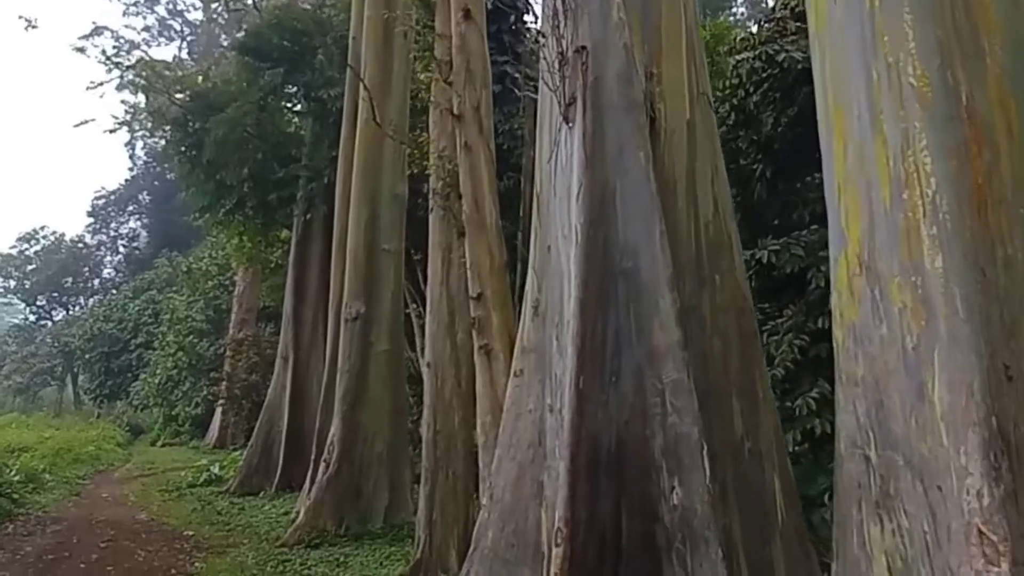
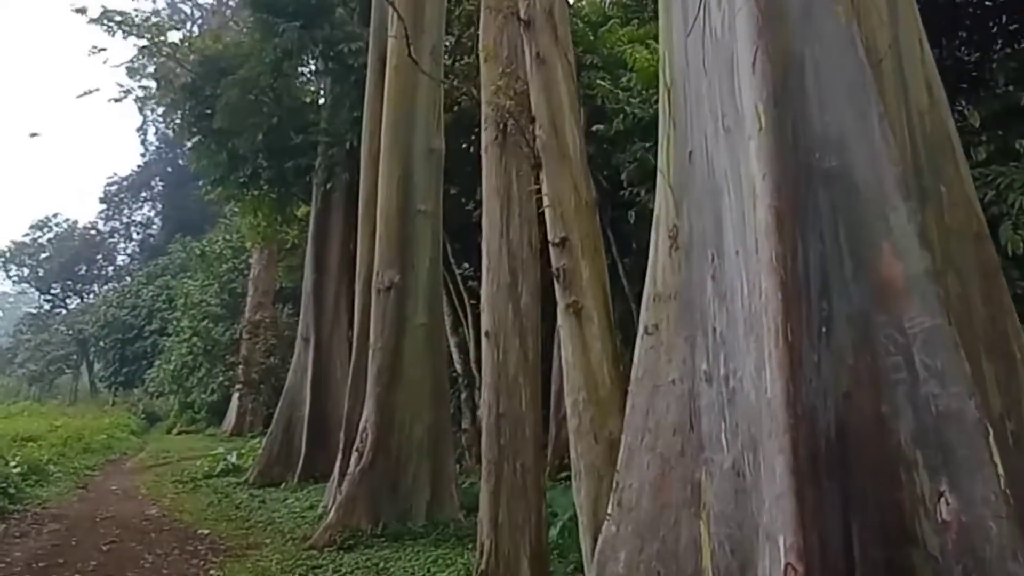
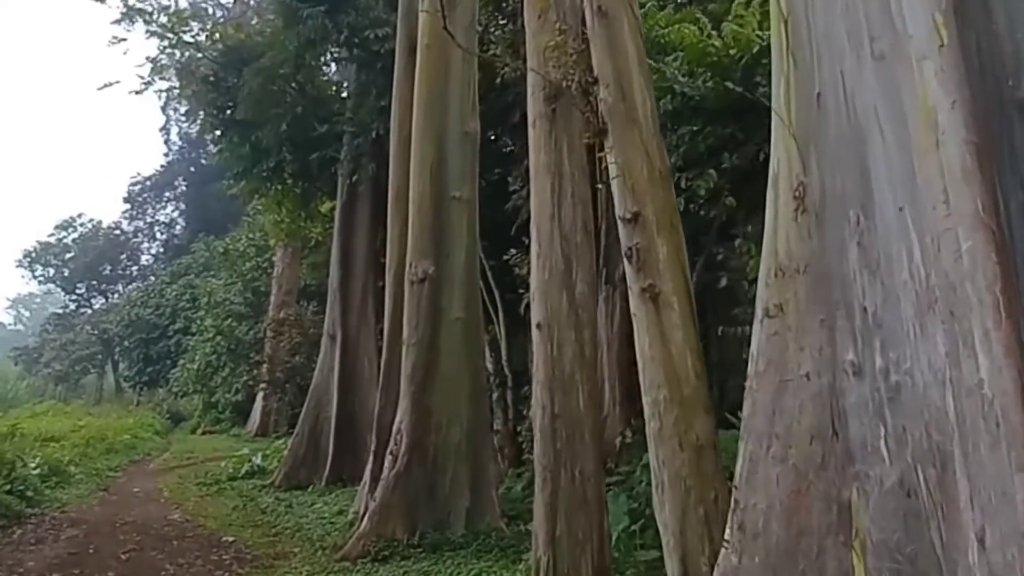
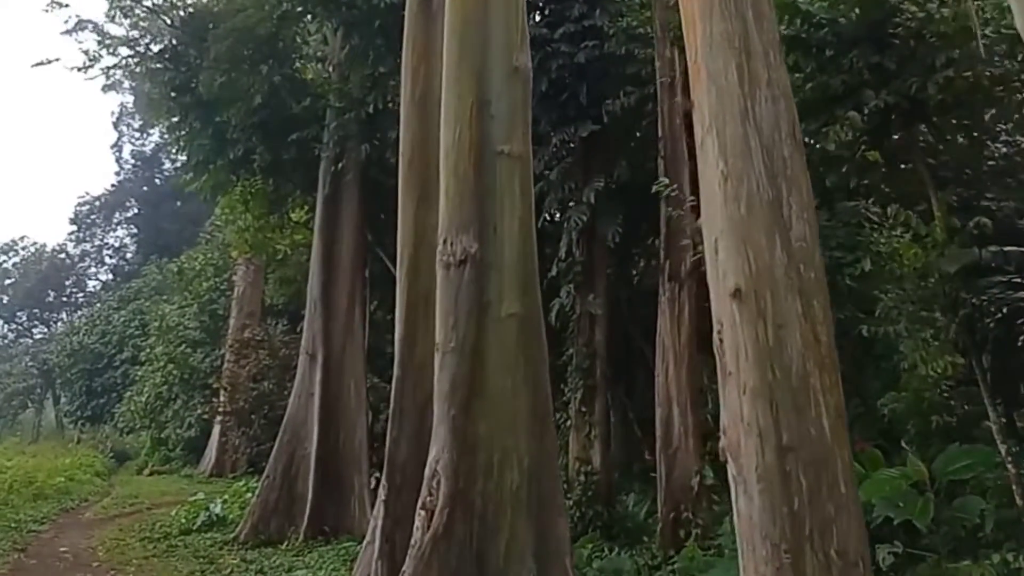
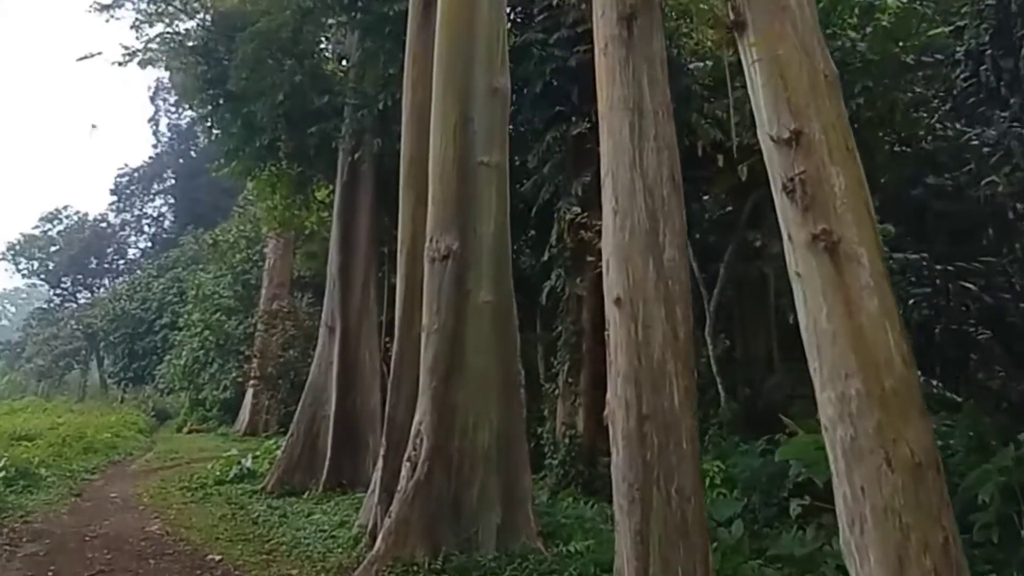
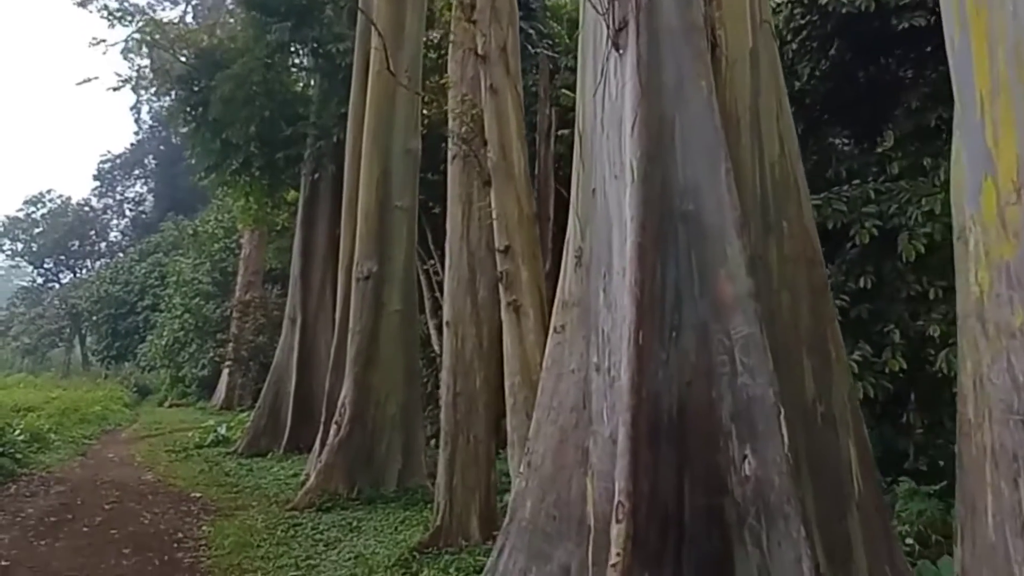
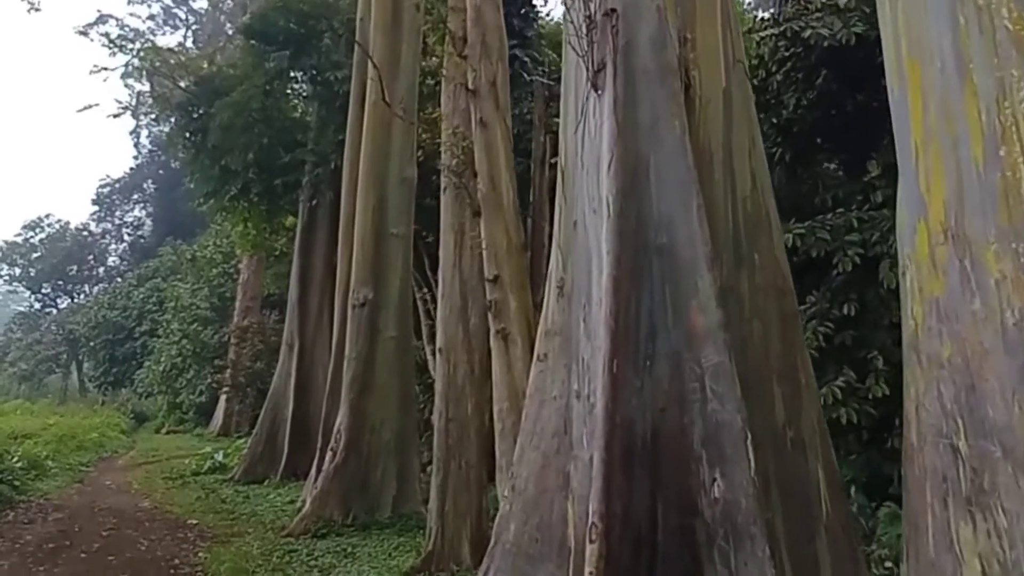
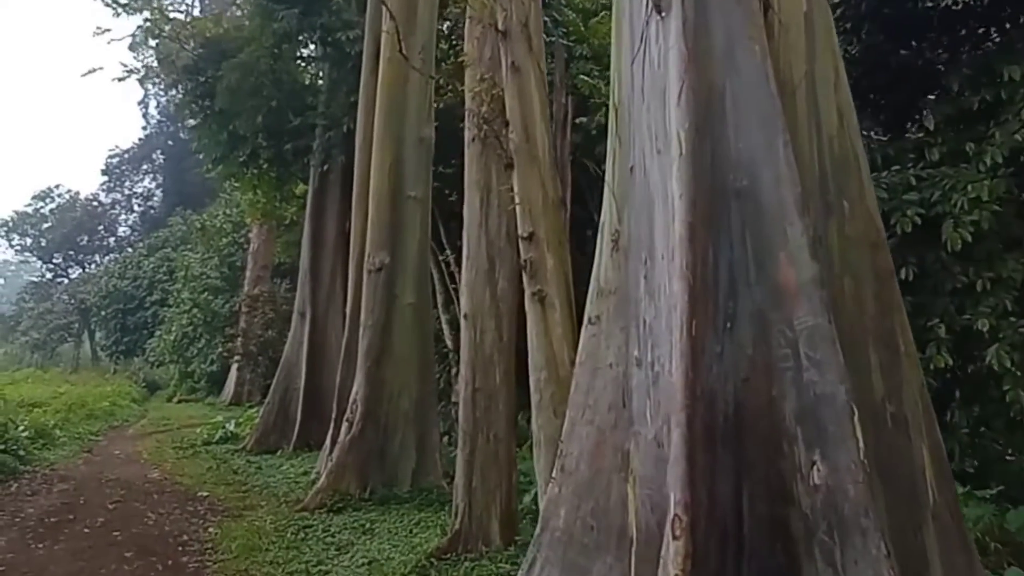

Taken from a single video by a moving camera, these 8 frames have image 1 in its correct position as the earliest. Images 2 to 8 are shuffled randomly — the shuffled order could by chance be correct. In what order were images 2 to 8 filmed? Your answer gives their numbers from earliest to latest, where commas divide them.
7, 6, 8, 2, 3, 5, 4
